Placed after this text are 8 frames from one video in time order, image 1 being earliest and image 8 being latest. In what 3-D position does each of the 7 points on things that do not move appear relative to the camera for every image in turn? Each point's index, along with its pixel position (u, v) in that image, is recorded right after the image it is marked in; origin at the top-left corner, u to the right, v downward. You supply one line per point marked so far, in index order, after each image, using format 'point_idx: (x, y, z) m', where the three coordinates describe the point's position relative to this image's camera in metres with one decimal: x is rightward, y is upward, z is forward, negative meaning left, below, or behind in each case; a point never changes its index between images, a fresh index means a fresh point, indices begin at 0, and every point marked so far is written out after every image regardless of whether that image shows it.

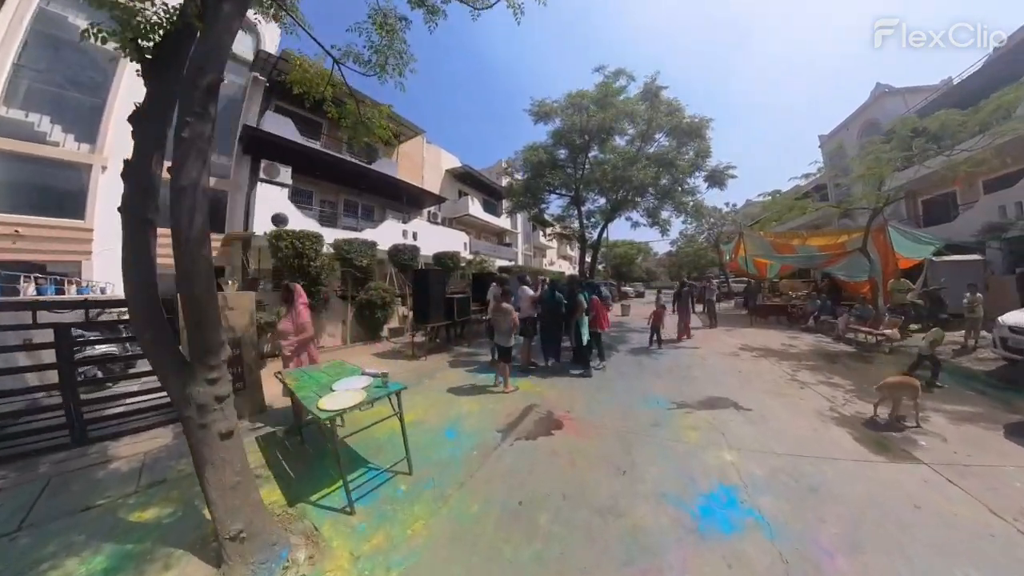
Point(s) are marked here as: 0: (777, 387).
0: (+4.1, -1.6, +5.1) m
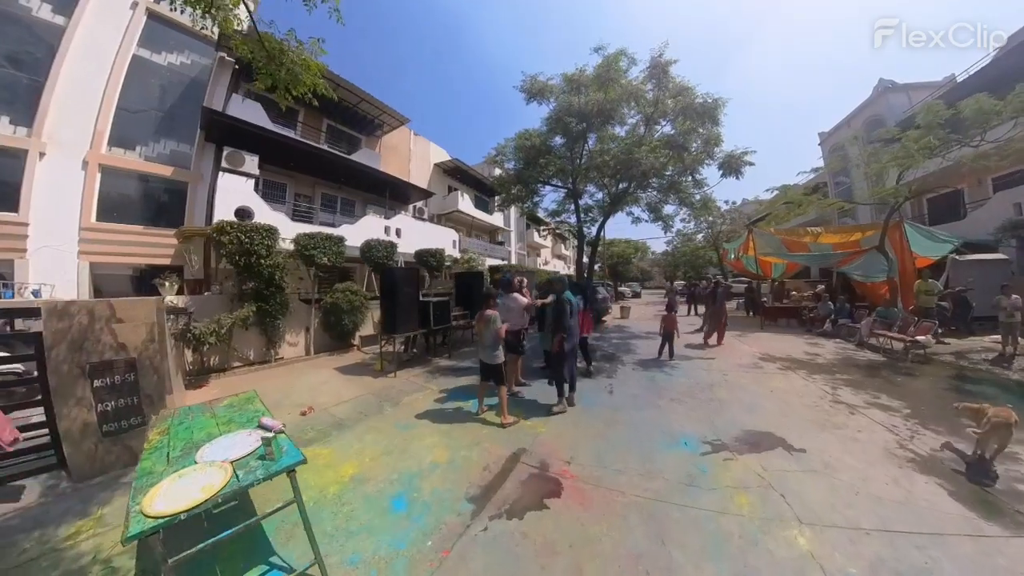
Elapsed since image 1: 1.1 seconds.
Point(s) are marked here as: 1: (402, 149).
0: (+3.9, -1.6, +4.2) m
1: (-6.0, +7.5, +18.4) m
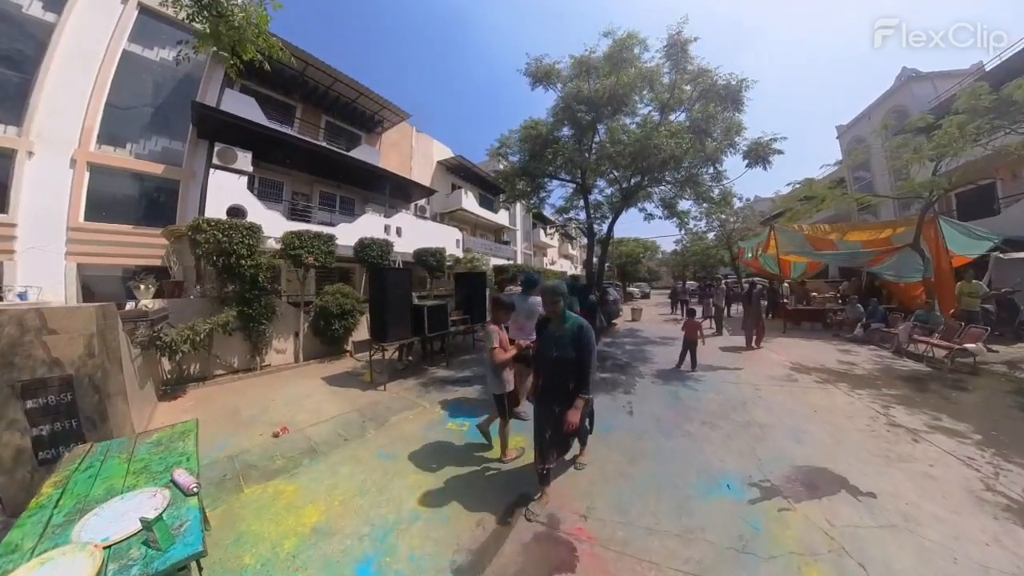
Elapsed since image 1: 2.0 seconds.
0: (+3.9, -1.7, +3.5) m
1: (-5.7, +7.5, +17.9) m
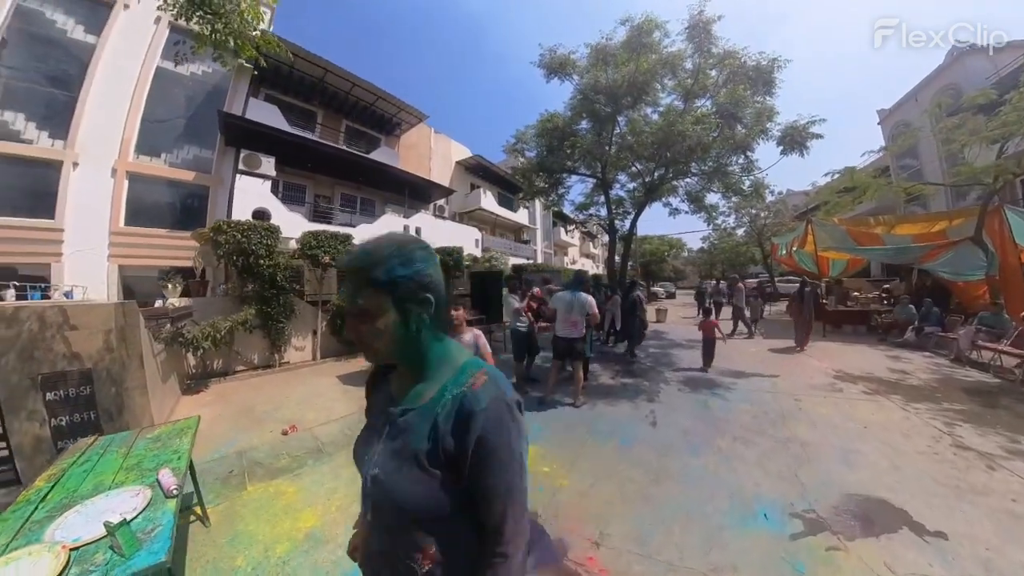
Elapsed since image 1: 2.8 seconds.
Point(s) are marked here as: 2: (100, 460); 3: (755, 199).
0: (+4.0, -1.6, +3.1) m
1: (-4.7, +7.5, +18.0) m
2: (-2.8, -1.1, +2.3) m
3: (+6.1, +2.2, +8.5) m
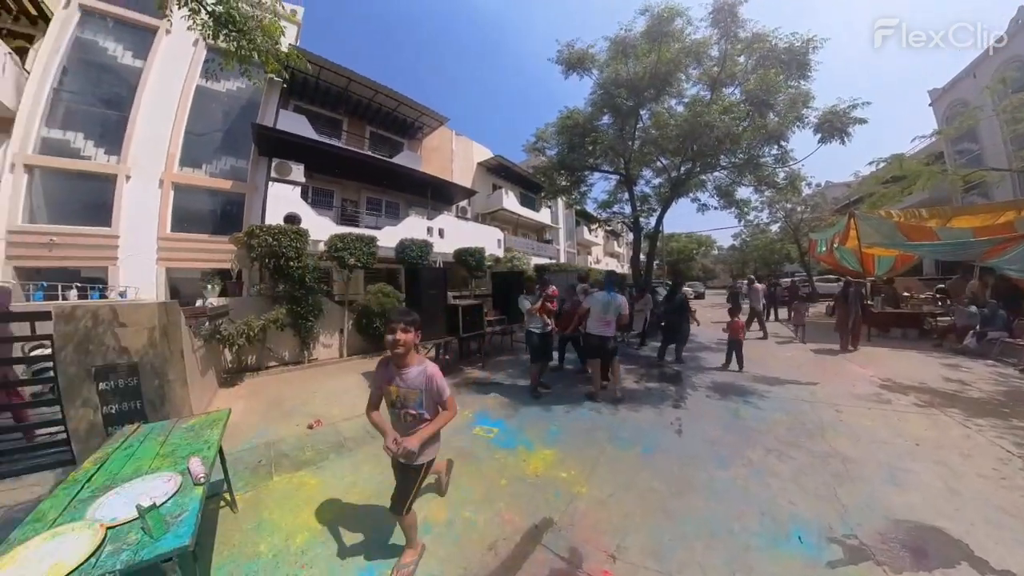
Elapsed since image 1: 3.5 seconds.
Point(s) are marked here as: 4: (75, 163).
0: (+4.1, -1.6, +2.7) m
1: (-3.6, +7.5, +18.2) m
2: (-2.7, -1.1, +2.4) m
3: (+6.6, +2.2, +8.0) m
4: (-11.8, +3.4, +9.2) m
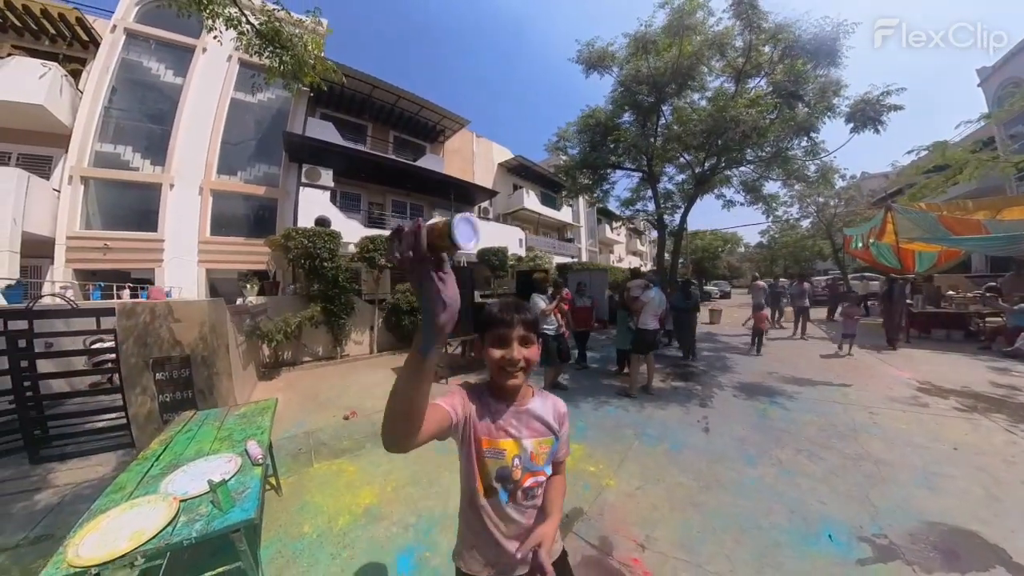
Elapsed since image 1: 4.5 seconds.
0: (+4.4, -1.6, +2.6) m
1: (-2.5, +7.5, +18.5) m
2: (-2.4, -1.1, +2.6) m
3: (+7.1, +2.3, +7.7) m
4: (-11.3, +3.4, +9.9) m
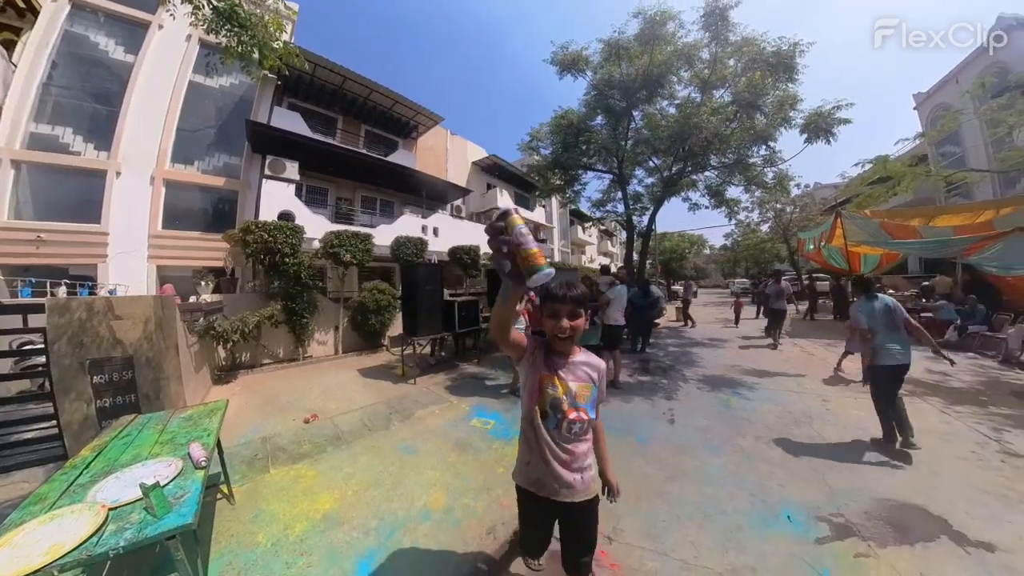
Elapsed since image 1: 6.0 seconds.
0: (+4.1, -1.6, +2.9) m
1: (-3.9, +7.5, +18.2) m
2: (-2.7, -1.1, +2.4) m
3: (+6.5, +2.3, +8.2) m
4: (-12.0, +3.4, +9.1) m
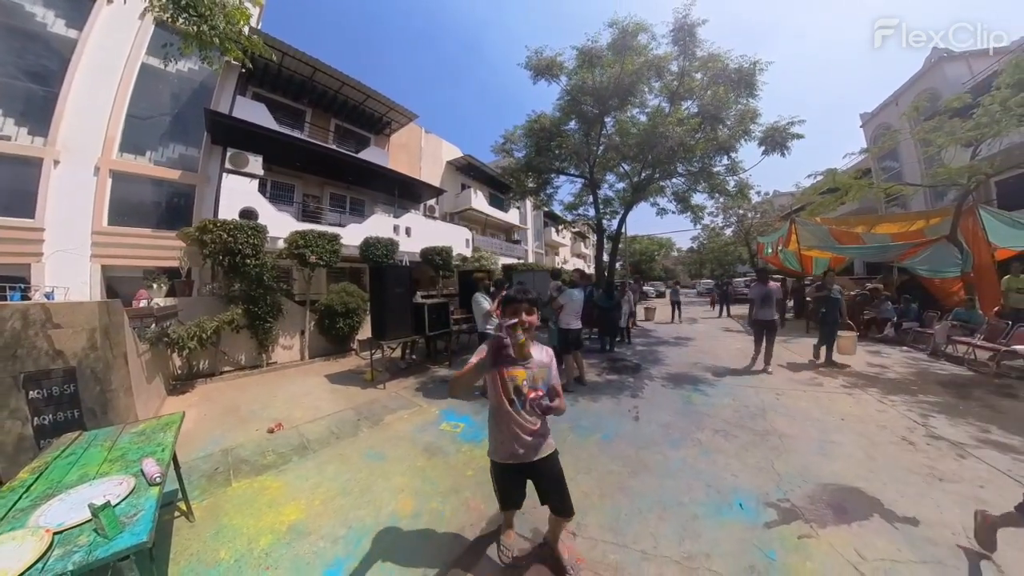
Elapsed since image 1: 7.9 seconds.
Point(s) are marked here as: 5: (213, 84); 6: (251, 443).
0: (+3.8, -1.6, +3.2) m
1: (-5.2, +7.5, +17.9) m
2: (-2.9, -1.1, +2.3) m
3: (+5.8, +2.3, +8.6) m
4: (-12.6, +3.4, +8.2) m
5: (-9.9, +6.6, +11.1) m
6: (-2.9, -1.7, +3.8) m
